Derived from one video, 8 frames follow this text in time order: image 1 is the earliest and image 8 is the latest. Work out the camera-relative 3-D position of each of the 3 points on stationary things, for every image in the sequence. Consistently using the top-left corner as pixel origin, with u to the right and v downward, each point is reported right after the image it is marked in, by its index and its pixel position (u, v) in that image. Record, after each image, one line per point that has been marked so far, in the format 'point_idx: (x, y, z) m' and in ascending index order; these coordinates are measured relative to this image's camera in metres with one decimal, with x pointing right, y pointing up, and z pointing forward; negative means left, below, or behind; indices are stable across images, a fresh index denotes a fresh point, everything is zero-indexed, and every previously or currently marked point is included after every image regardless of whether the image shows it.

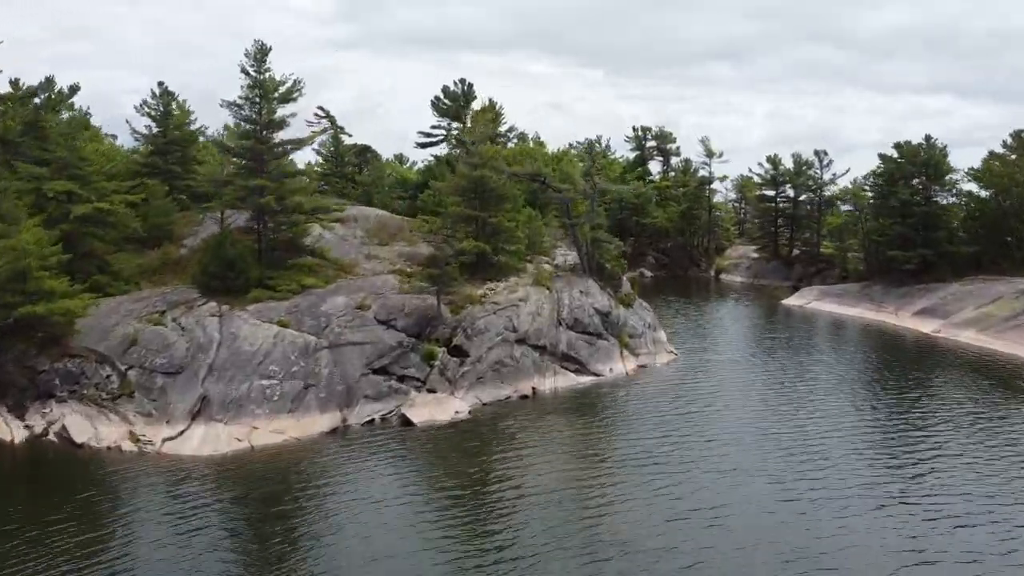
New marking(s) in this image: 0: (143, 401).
0: (-5.9, -1.8, +20.0) m
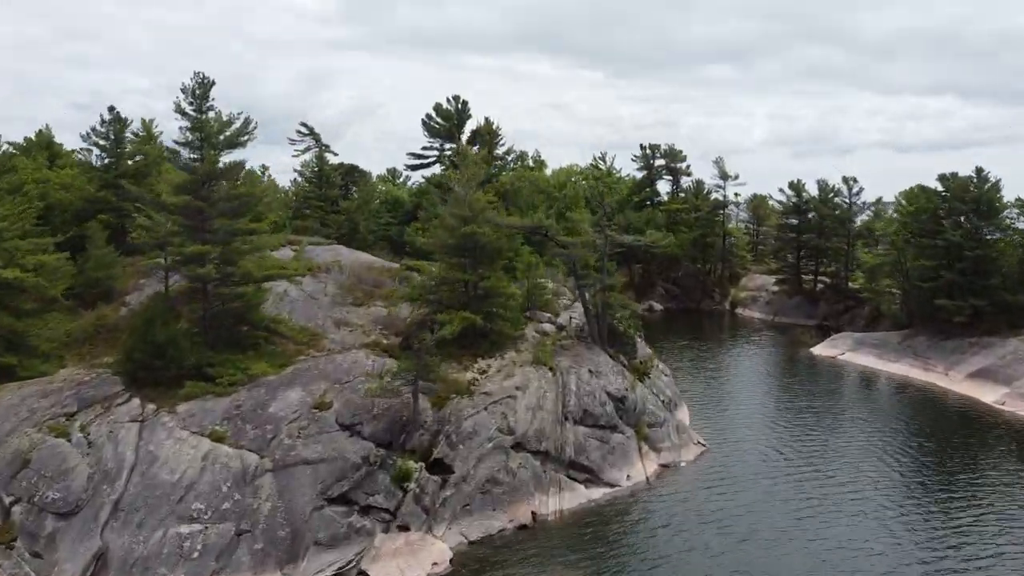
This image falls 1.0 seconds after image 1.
0: (-6.0, -3.3, +15.3) m
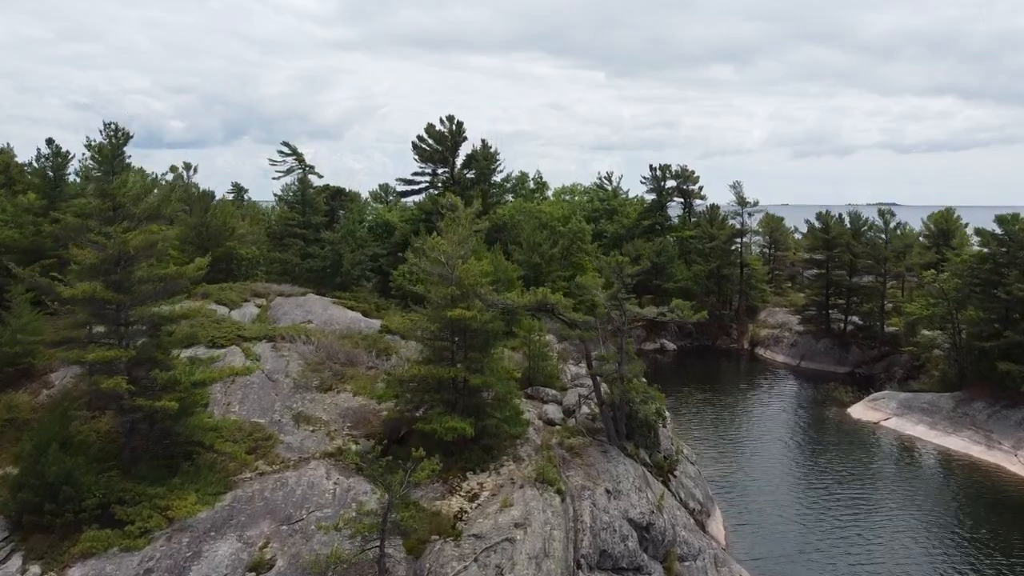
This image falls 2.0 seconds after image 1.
0: (-6.0, -4.8, +10.7) m
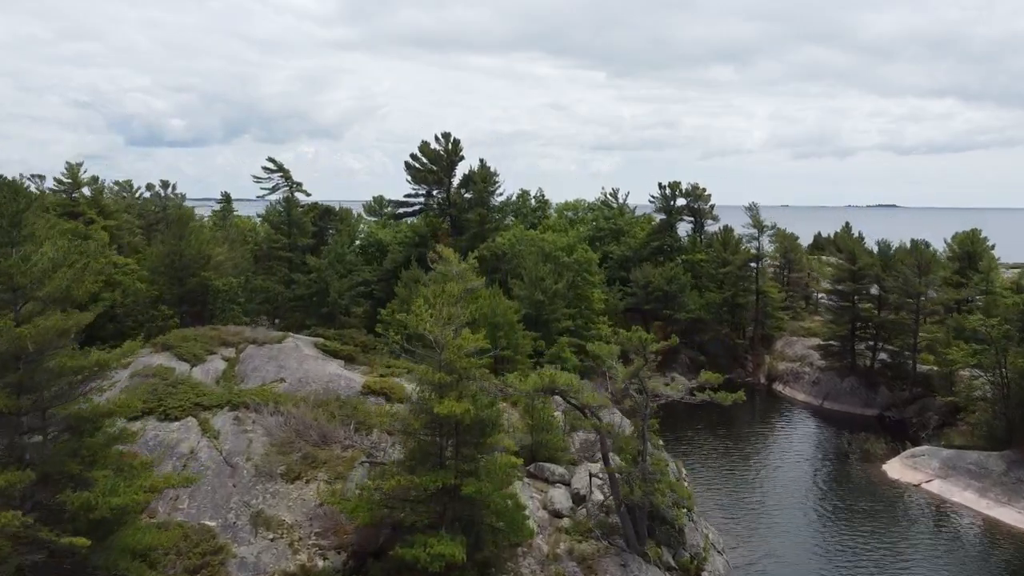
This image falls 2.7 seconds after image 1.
0: (-6.1, -5.9, +7.3) m
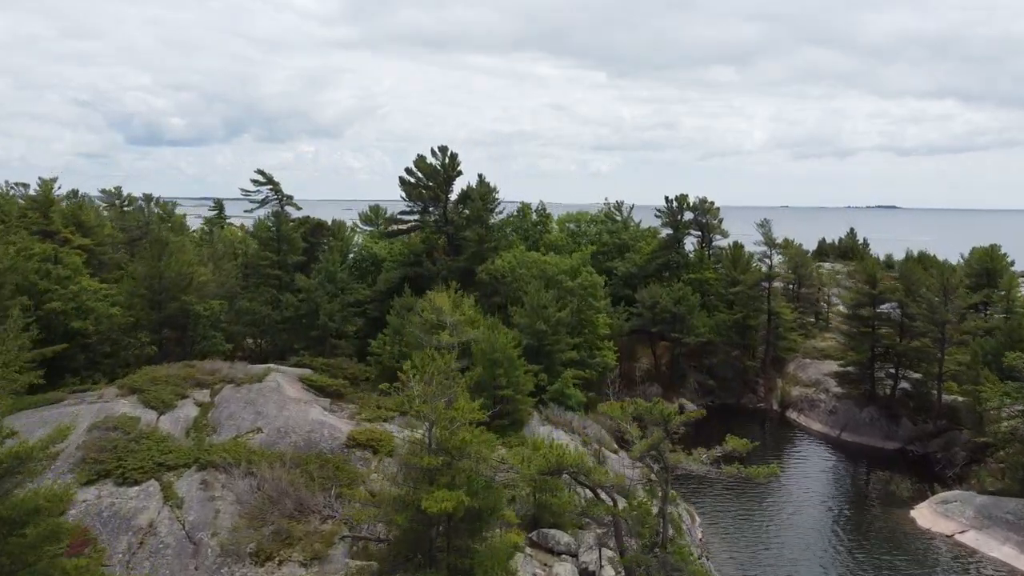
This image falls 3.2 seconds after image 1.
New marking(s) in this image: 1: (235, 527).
0: (-6.1, -6.6, +5.0) m
1: (-4.0, -3.4, +17.9) m
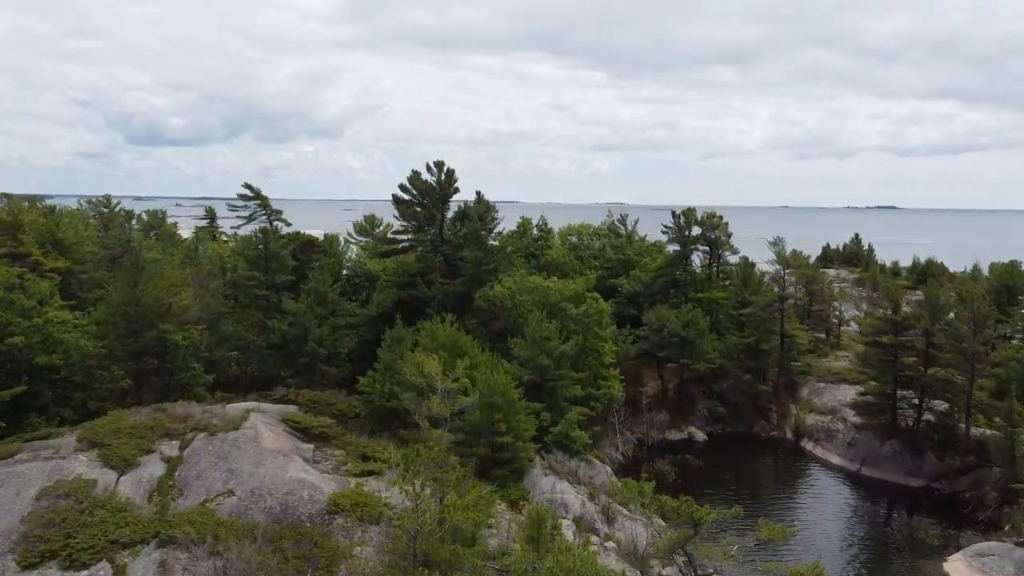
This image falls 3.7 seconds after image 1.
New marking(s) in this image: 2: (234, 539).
0: (-6.1, -7.4, +2.6) m
1: (-4.0, -4.2, +15.5) m
2: (-4.0, -3.6, +17.9) m
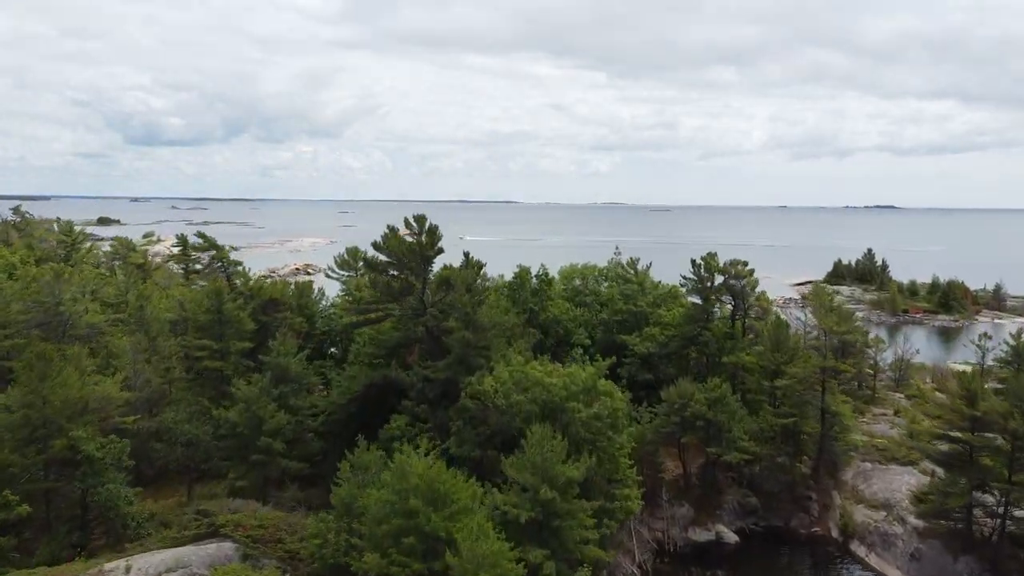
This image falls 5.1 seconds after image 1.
0: (-6.1, -9.5, -4.0) m
1: (-4.1, -6.3, +8.9) m
2: (-4.1, -5.8, +11.3) m
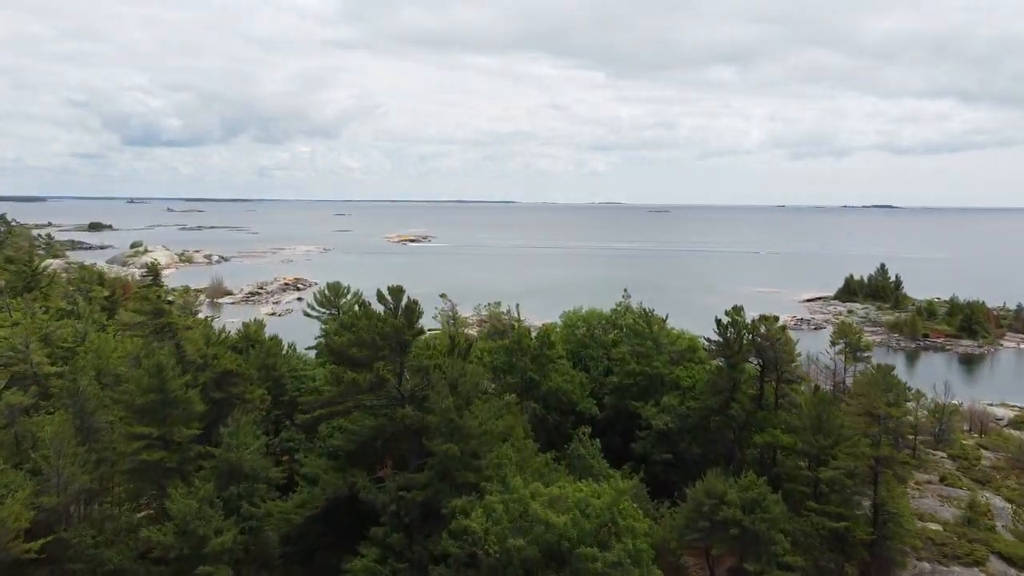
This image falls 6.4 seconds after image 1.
0: (-6.2, -11.5, -10.0) m
1: (-4.1, -8.3, +2.9) m
2: (-4.2, -7.7, +5.2) m
